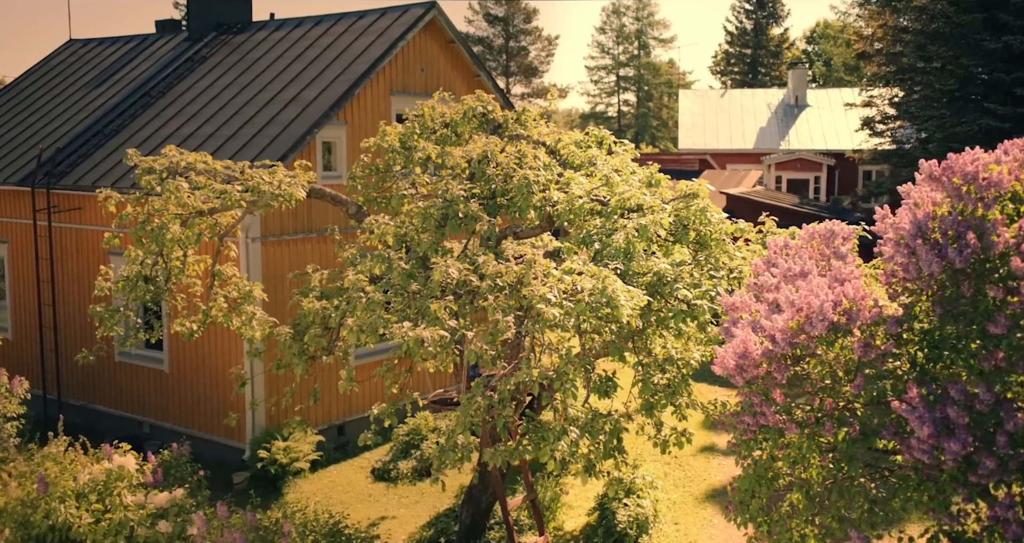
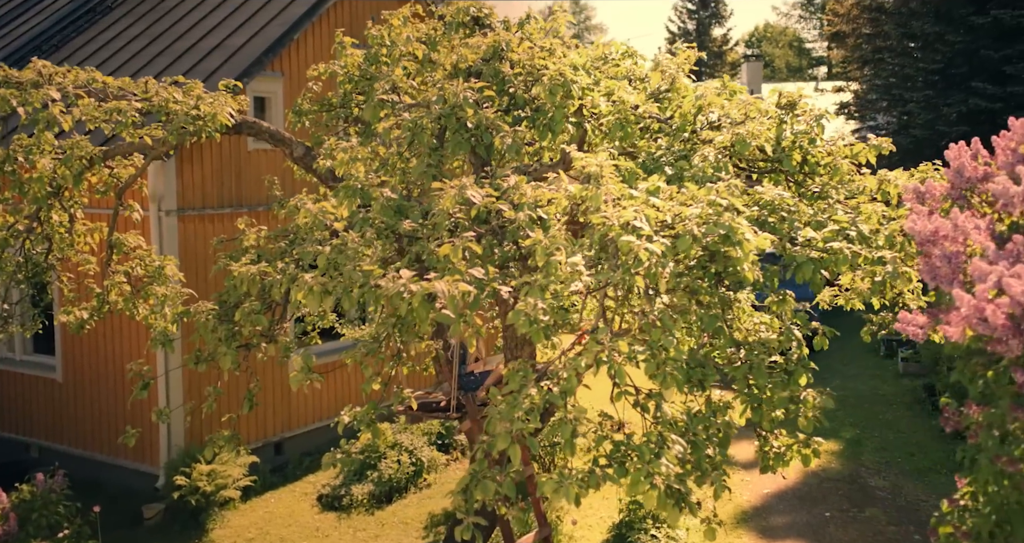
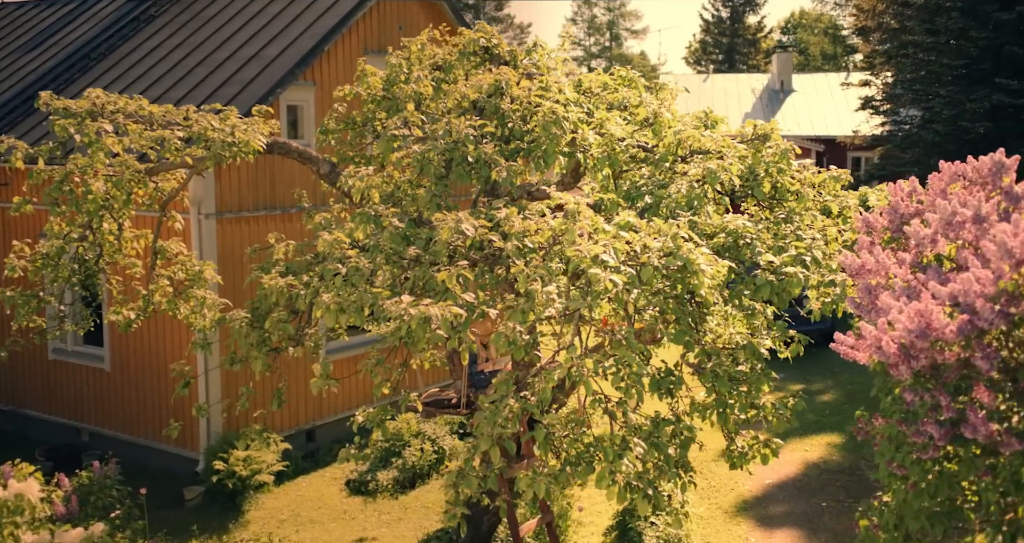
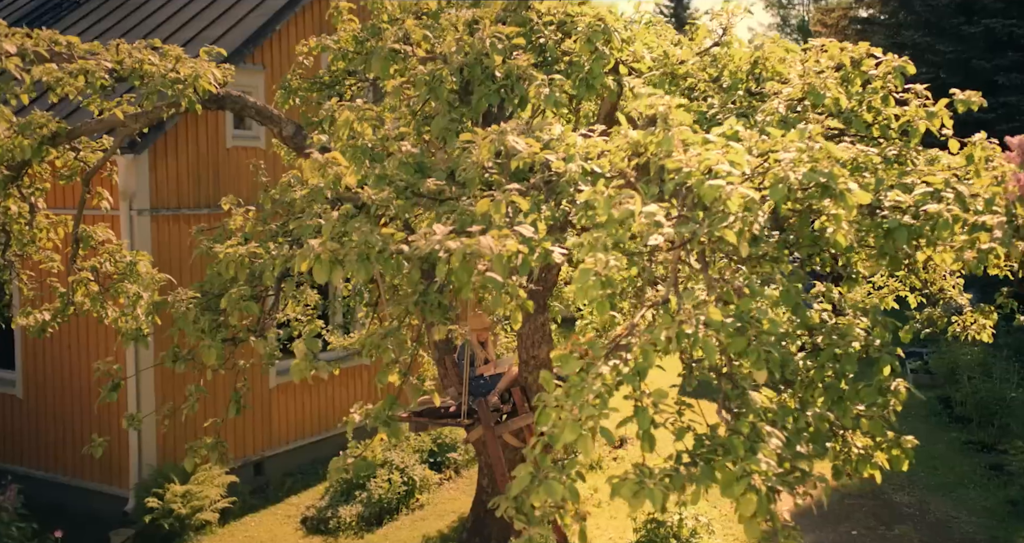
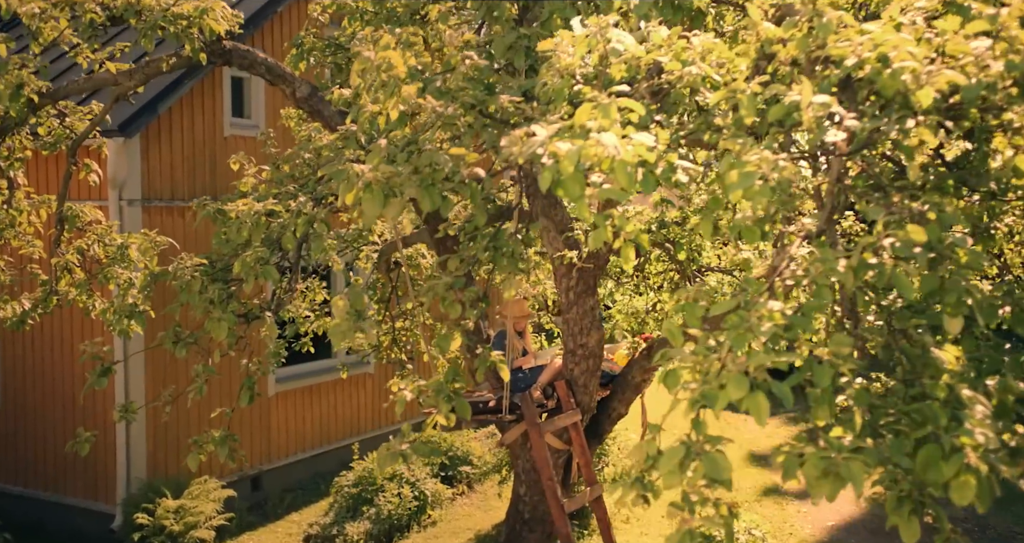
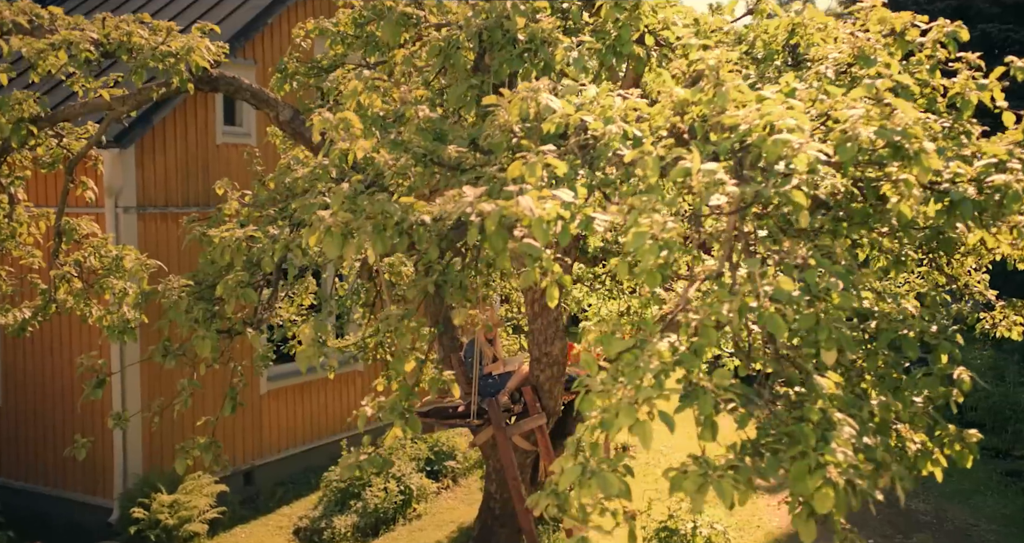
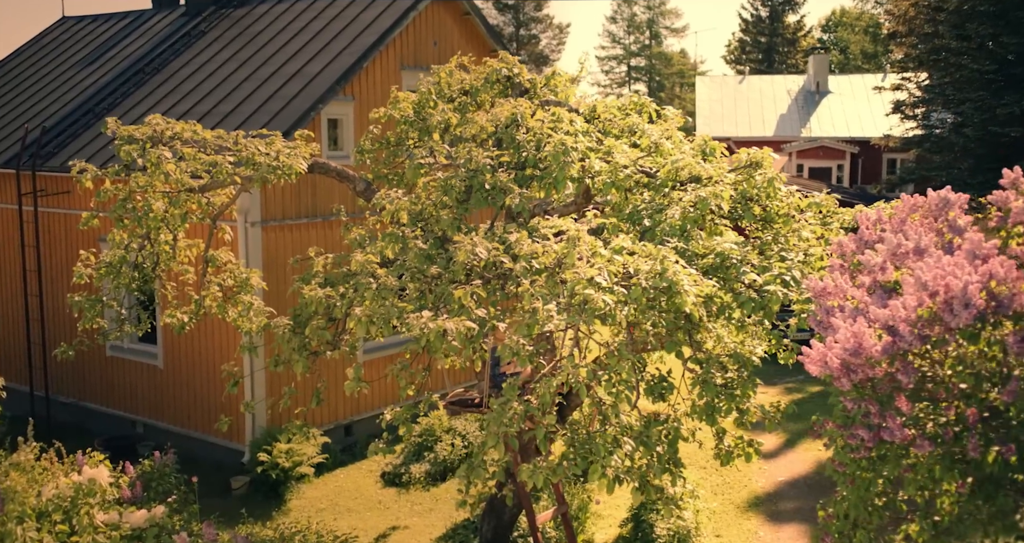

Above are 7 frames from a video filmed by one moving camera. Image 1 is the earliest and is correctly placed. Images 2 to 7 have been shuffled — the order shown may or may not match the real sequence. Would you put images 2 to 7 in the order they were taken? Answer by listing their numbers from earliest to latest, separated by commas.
7, 3, 2, 4, 6, 5
